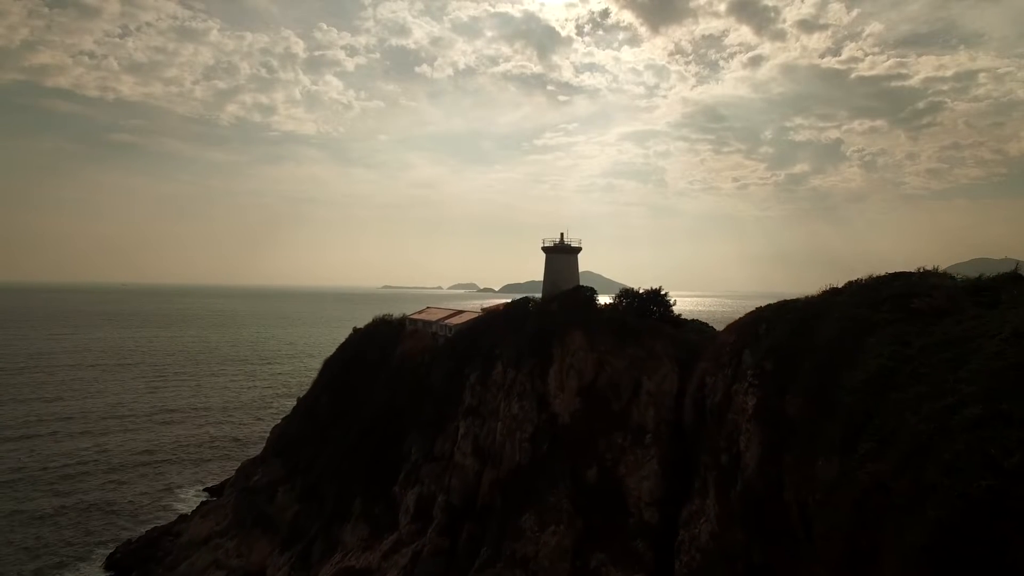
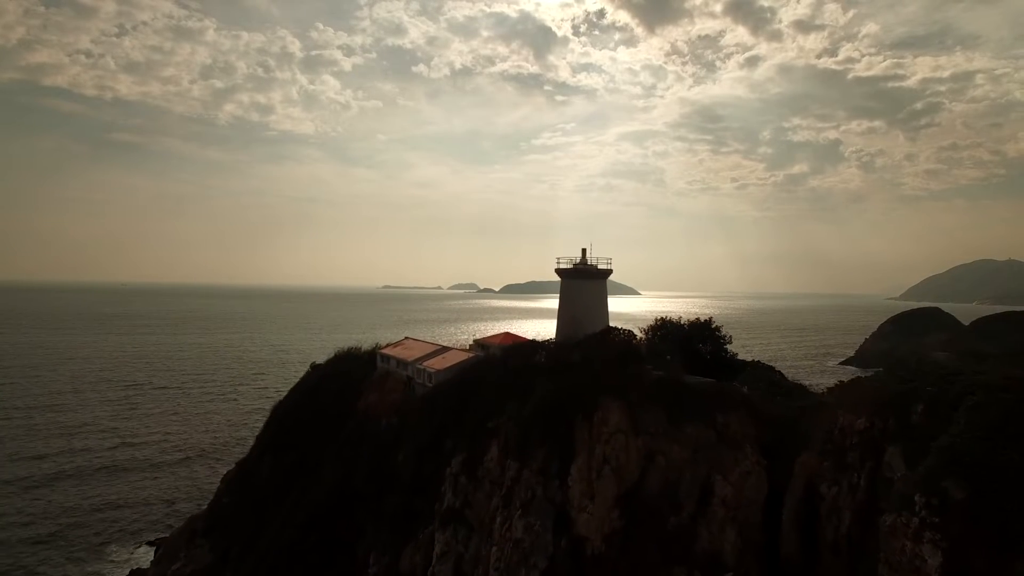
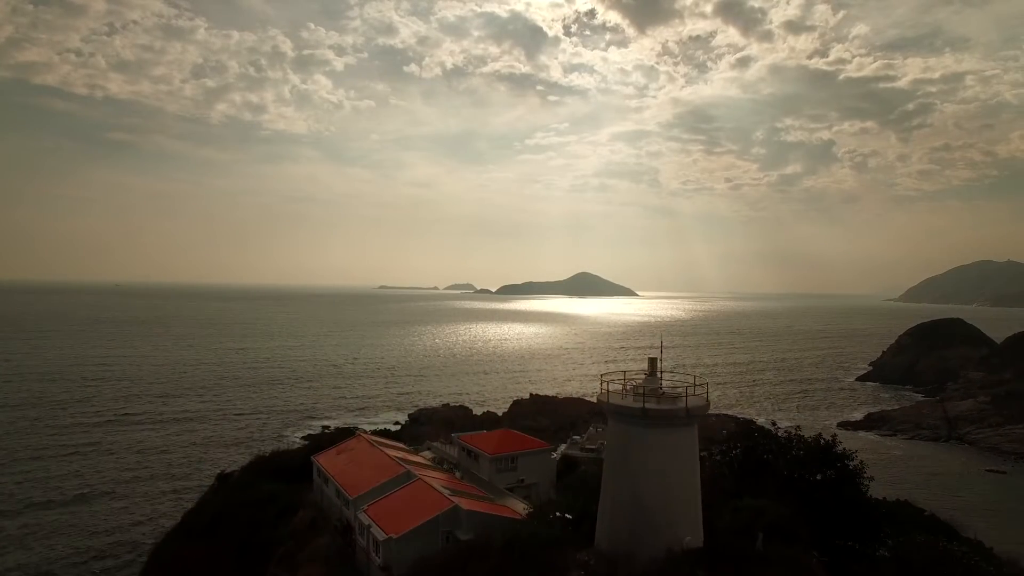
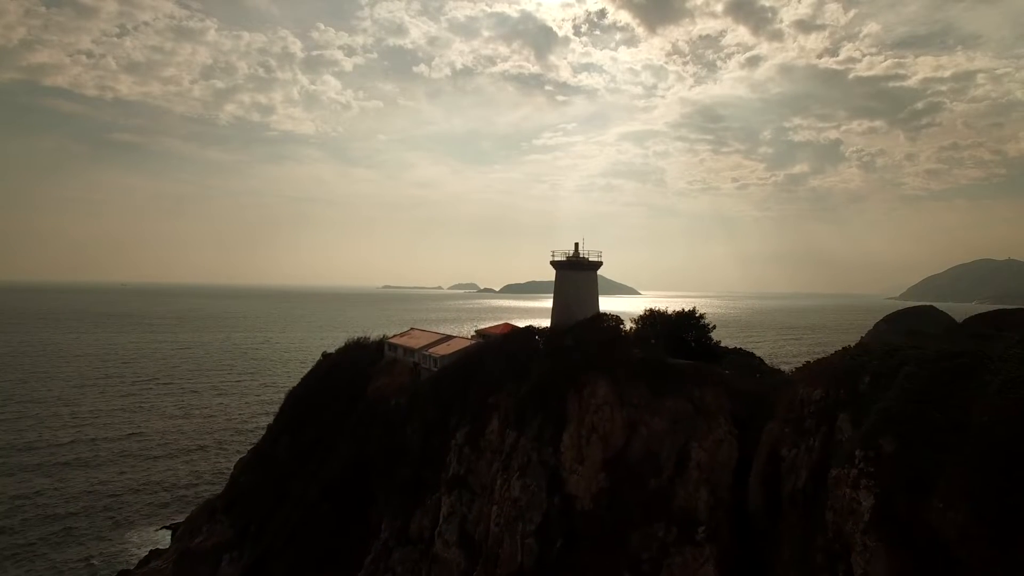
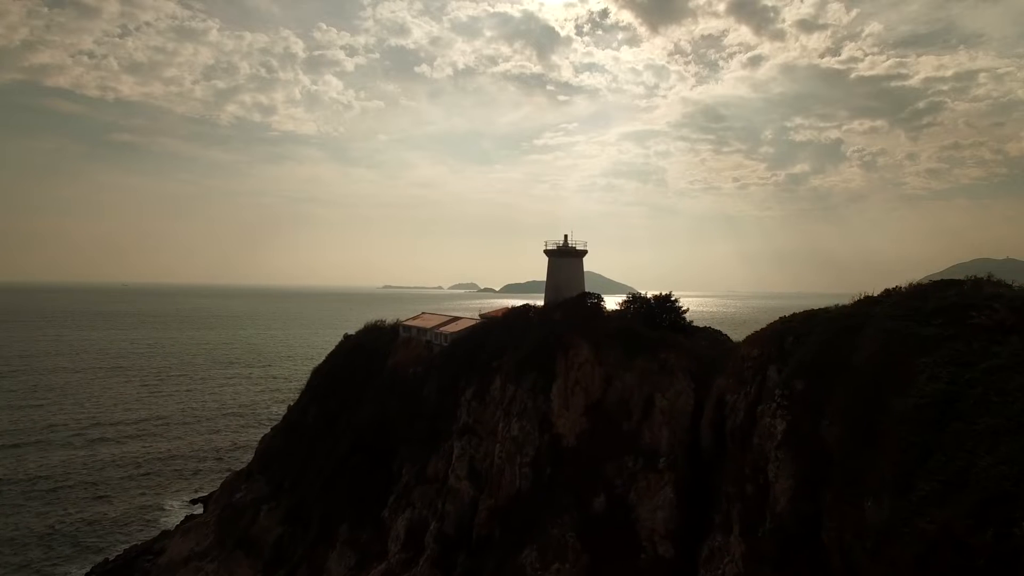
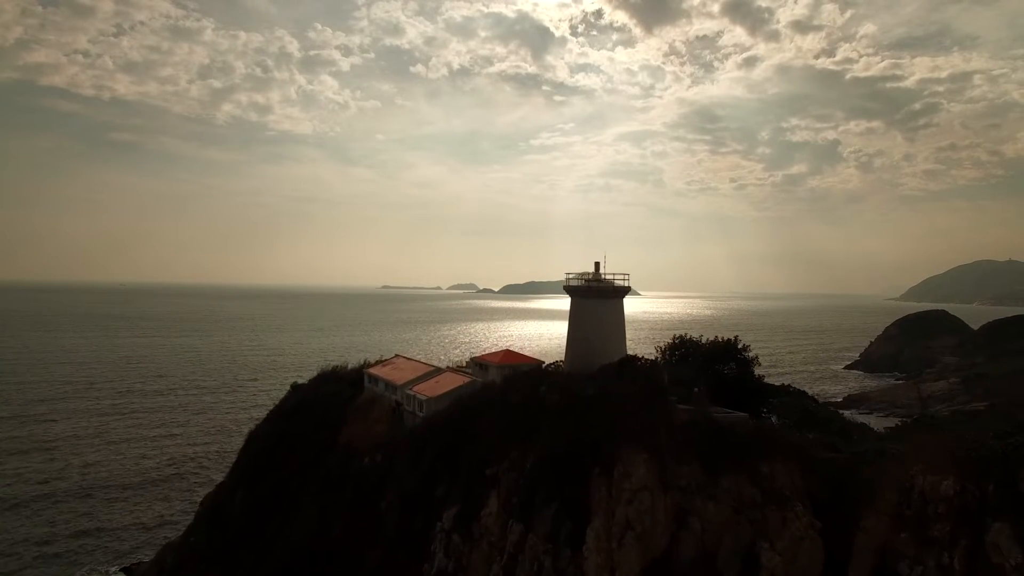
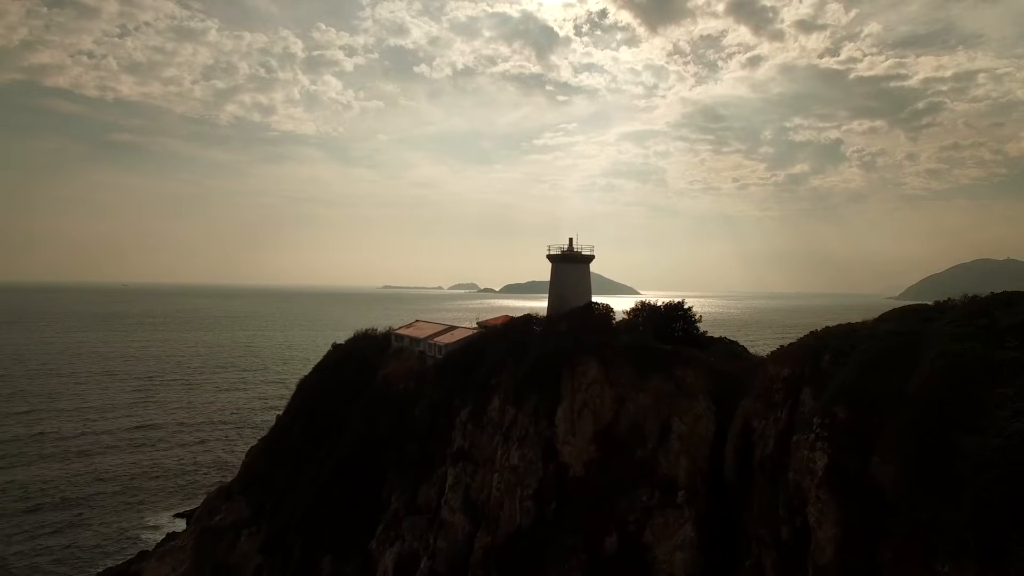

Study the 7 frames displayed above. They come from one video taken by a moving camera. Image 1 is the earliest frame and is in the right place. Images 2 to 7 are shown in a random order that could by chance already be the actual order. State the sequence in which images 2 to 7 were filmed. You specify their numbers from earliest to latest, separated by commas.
5, 7, 4, 2, 6, 3
